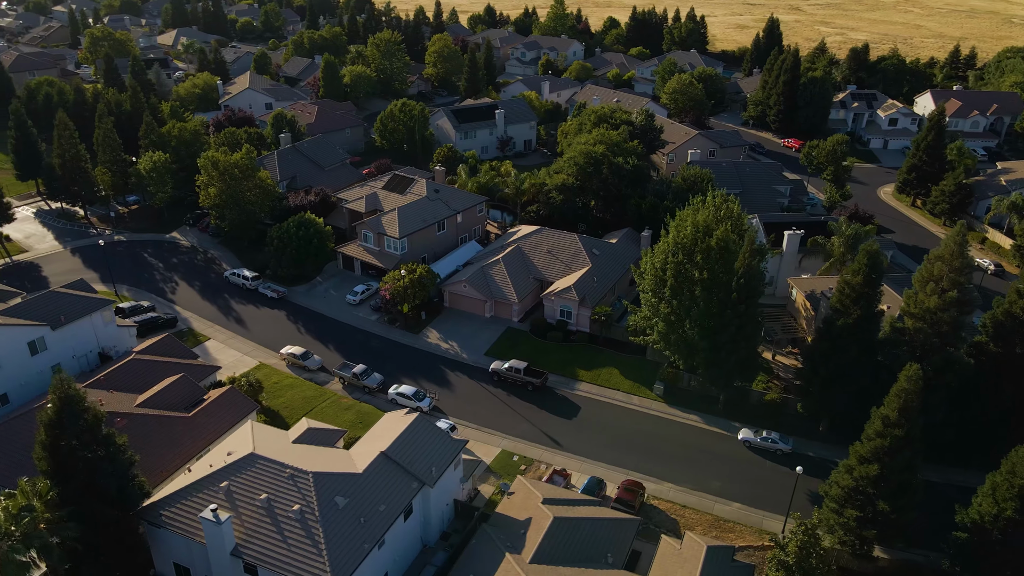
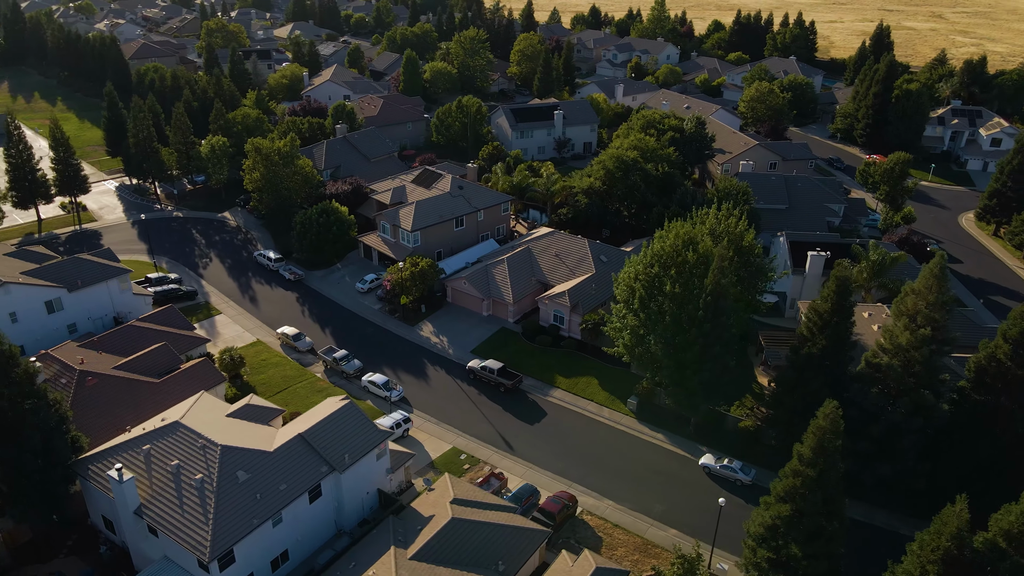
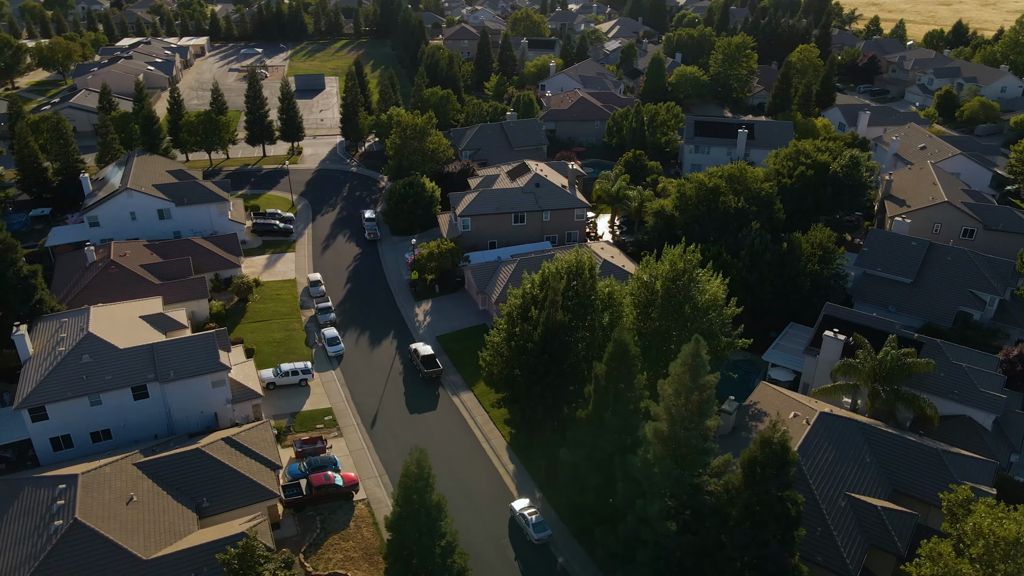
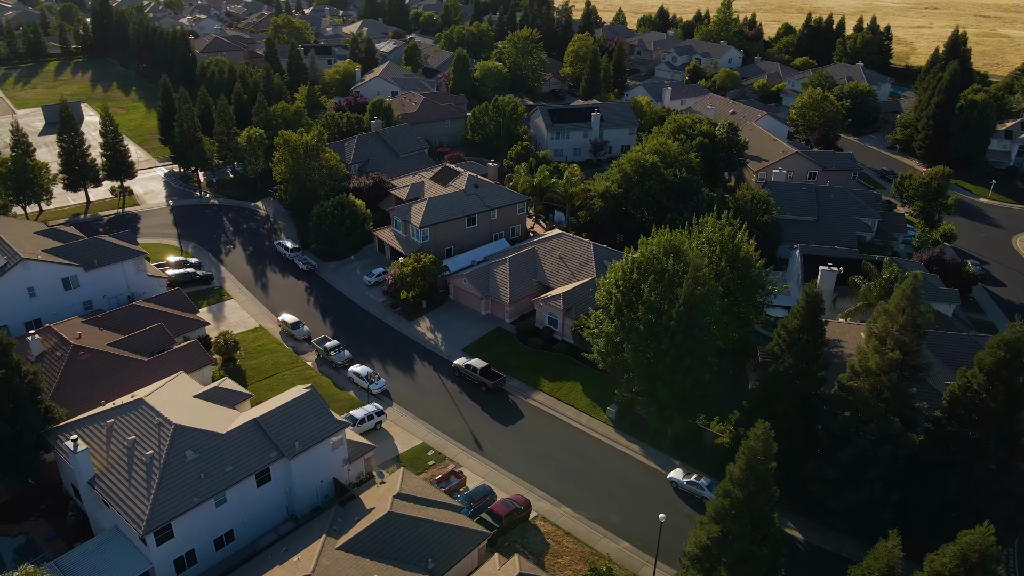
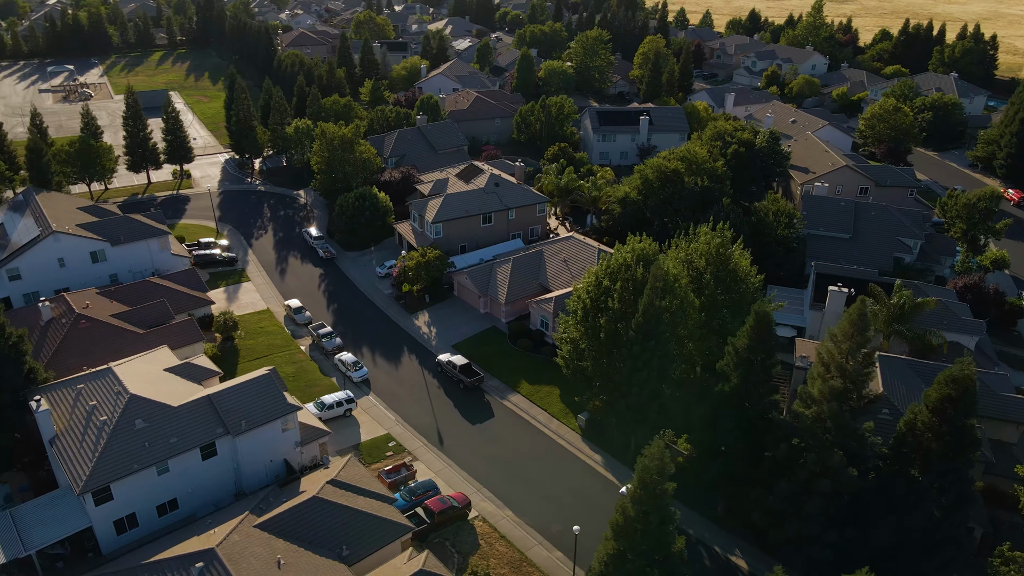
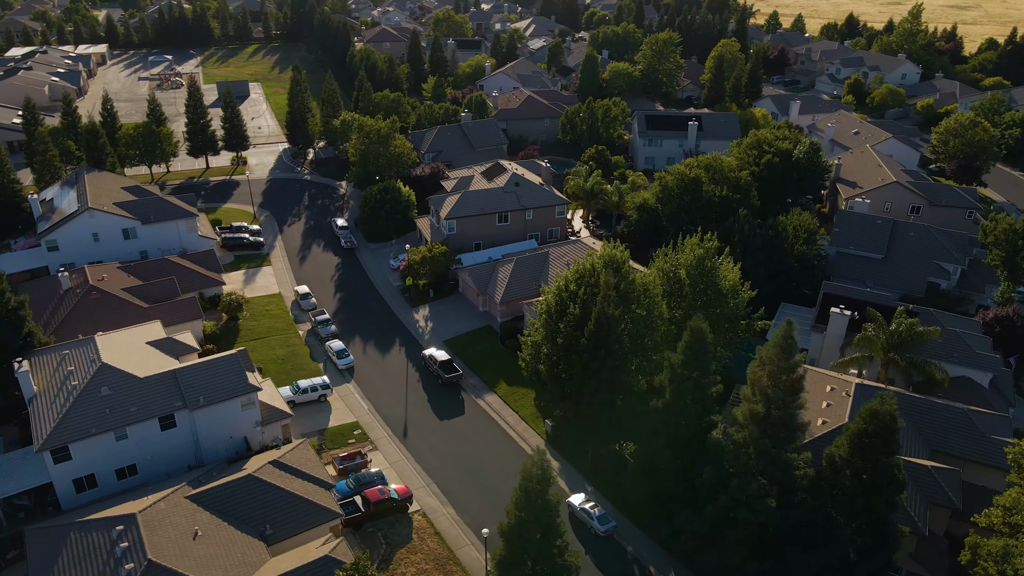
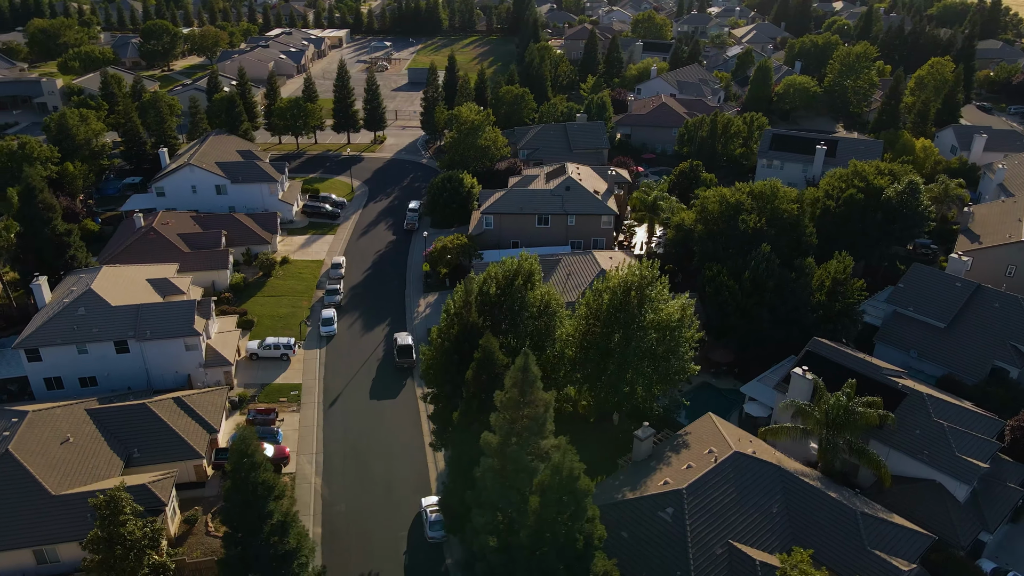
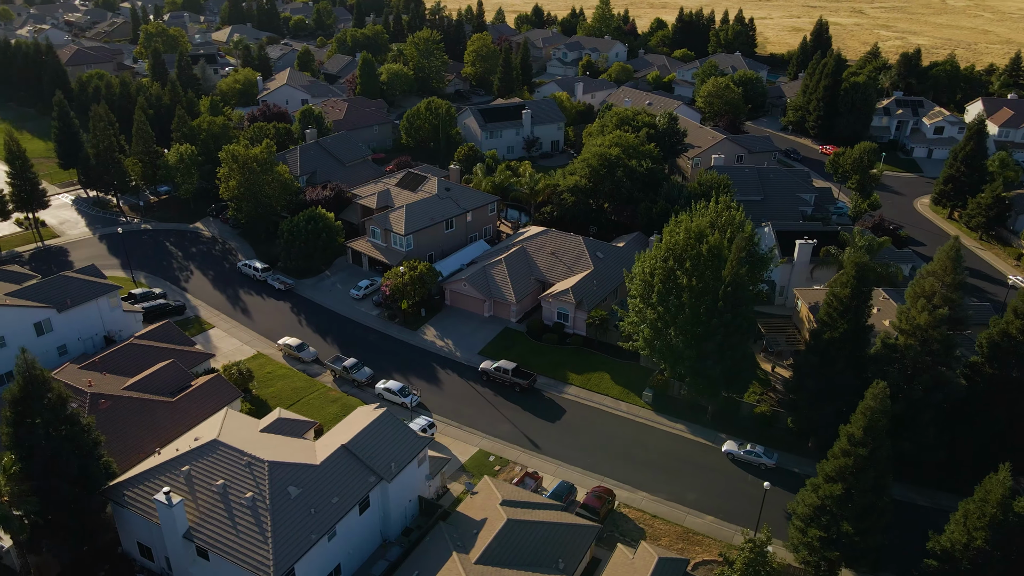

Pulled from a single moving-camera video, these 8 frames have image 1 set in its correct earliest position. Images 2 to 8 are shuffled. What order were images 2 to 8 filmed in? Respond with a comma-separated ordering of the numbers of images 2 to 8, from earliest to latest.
8, 2, 4, 5, 6, 3, 7
